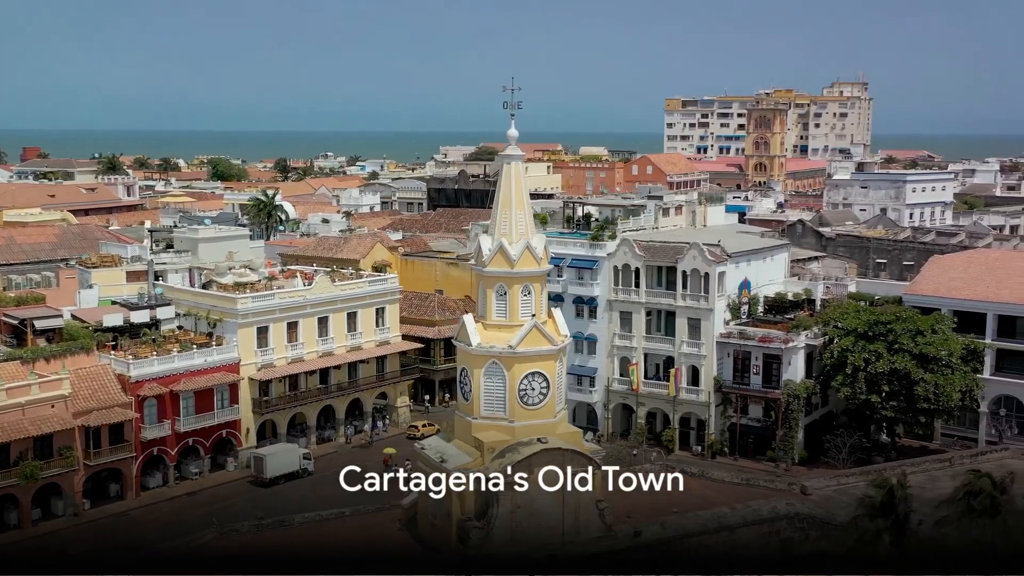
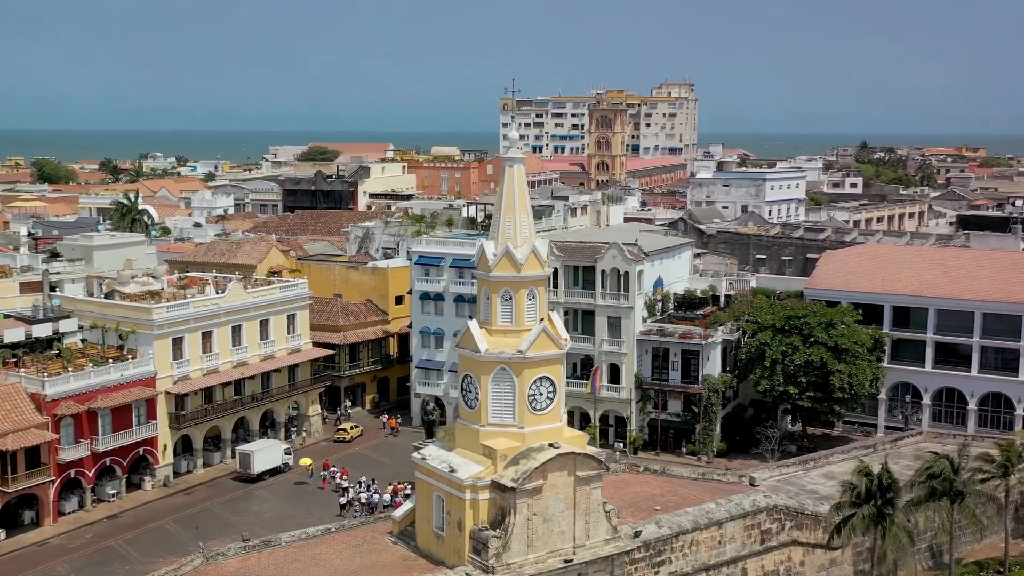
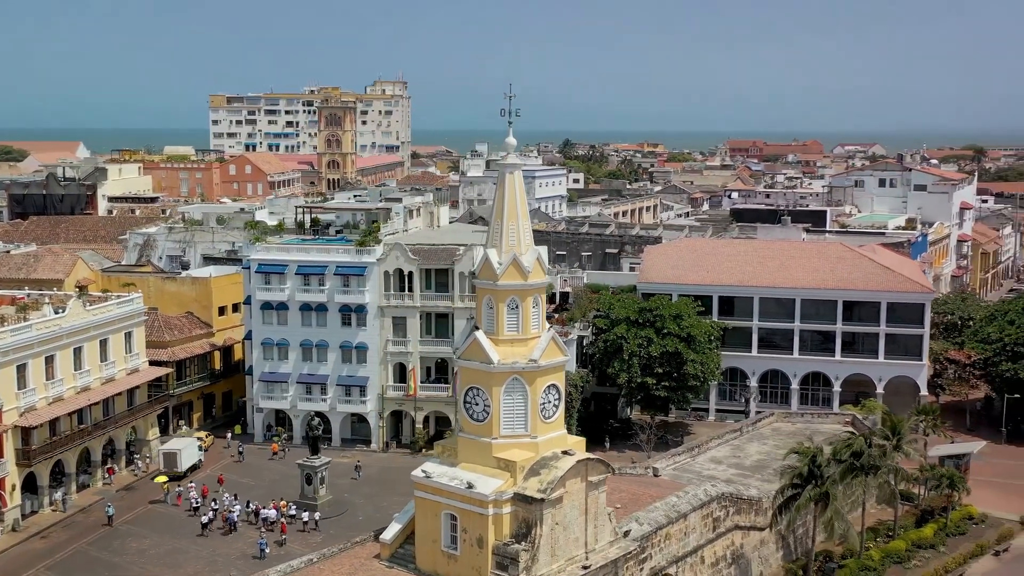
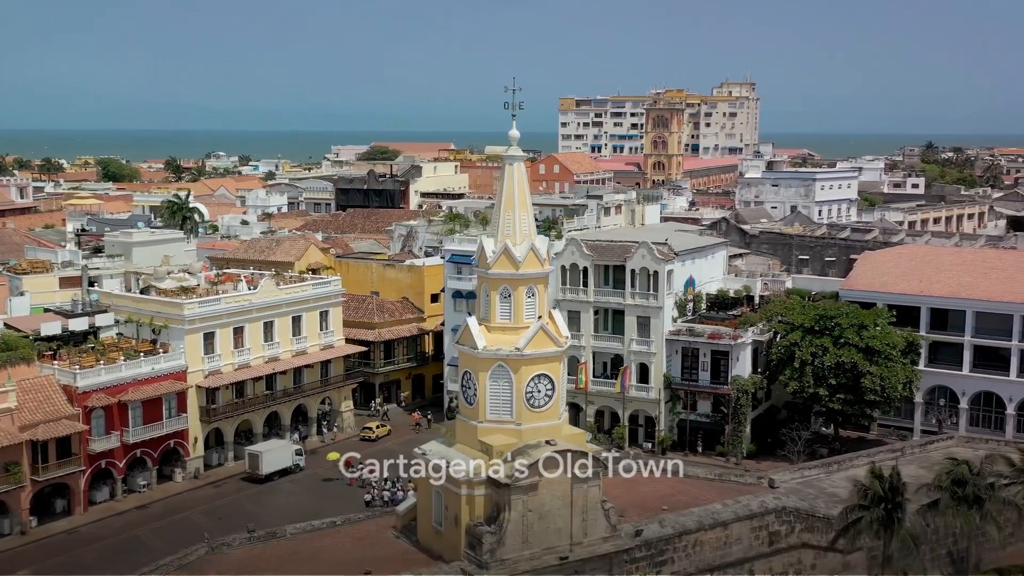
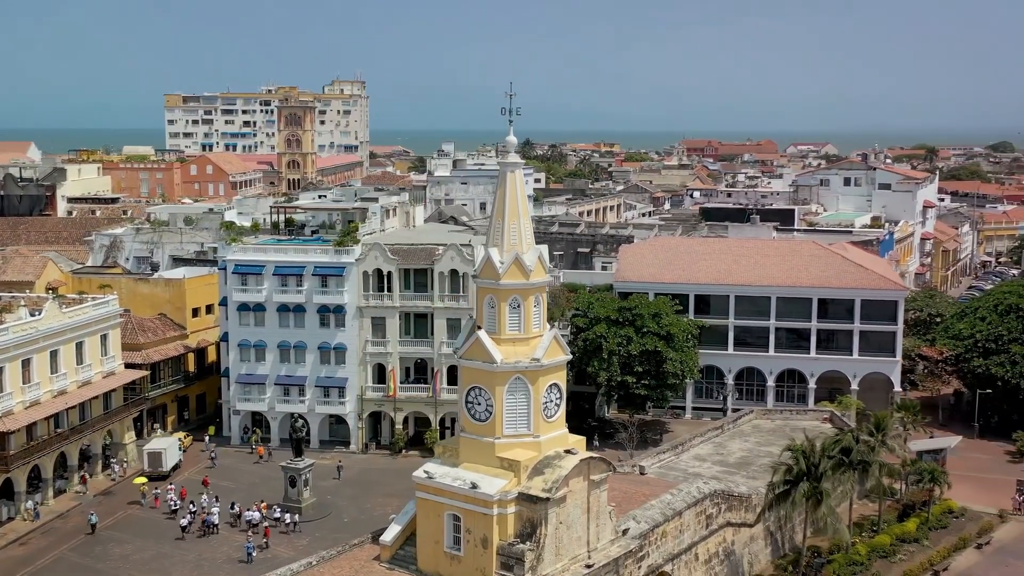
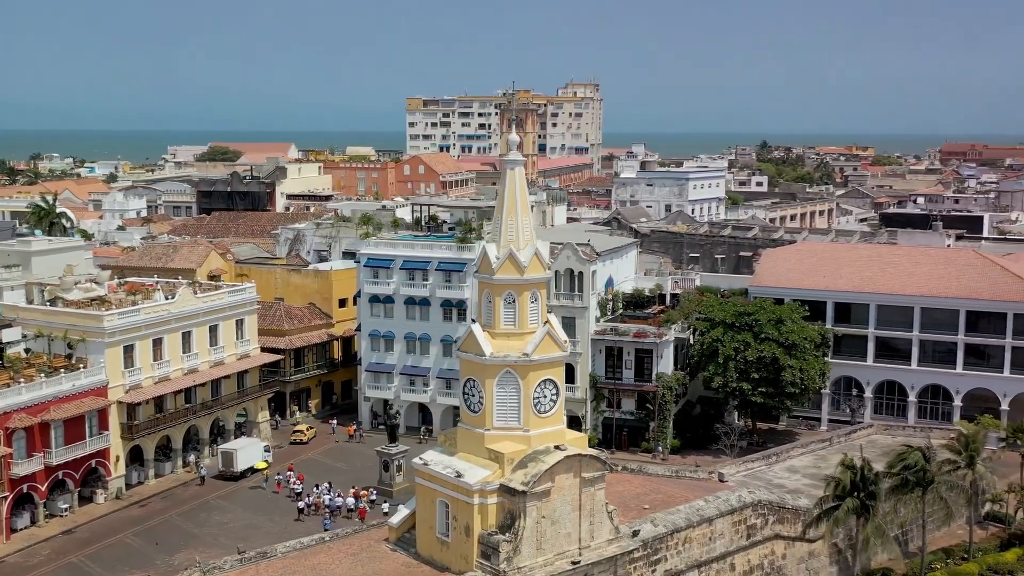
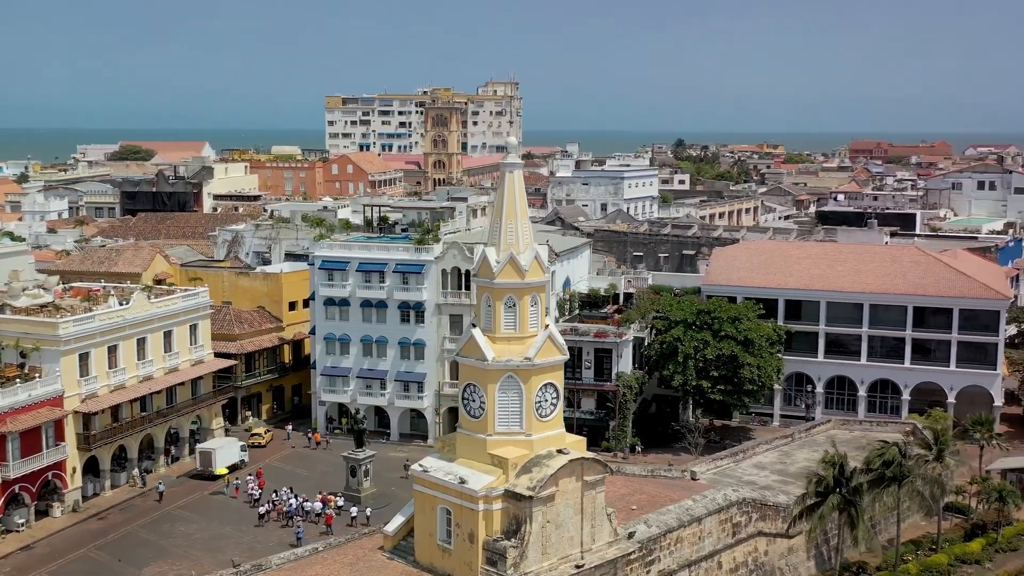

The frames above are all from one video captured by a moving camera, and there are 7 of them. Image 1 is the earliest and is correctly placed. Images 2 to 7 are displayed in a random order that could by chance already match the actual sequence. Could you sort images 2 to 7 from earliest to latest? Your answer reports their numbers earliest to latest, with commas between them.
4, 2, 6, 7, 3, 5
